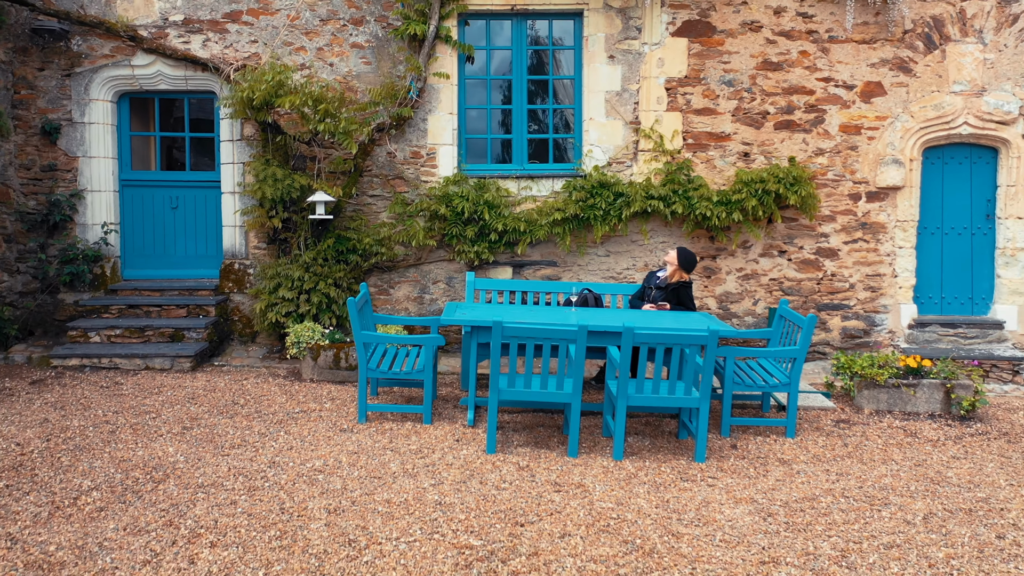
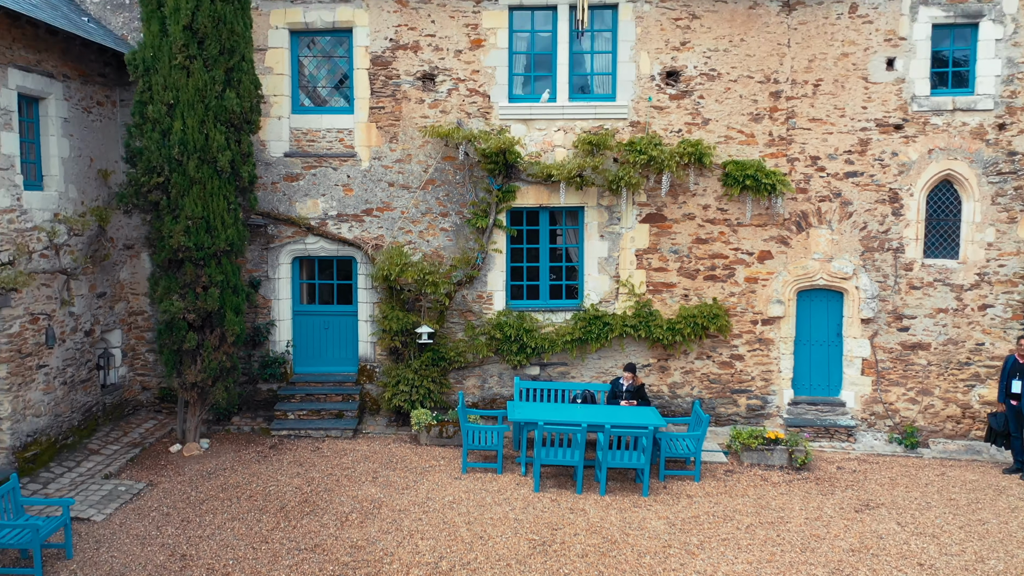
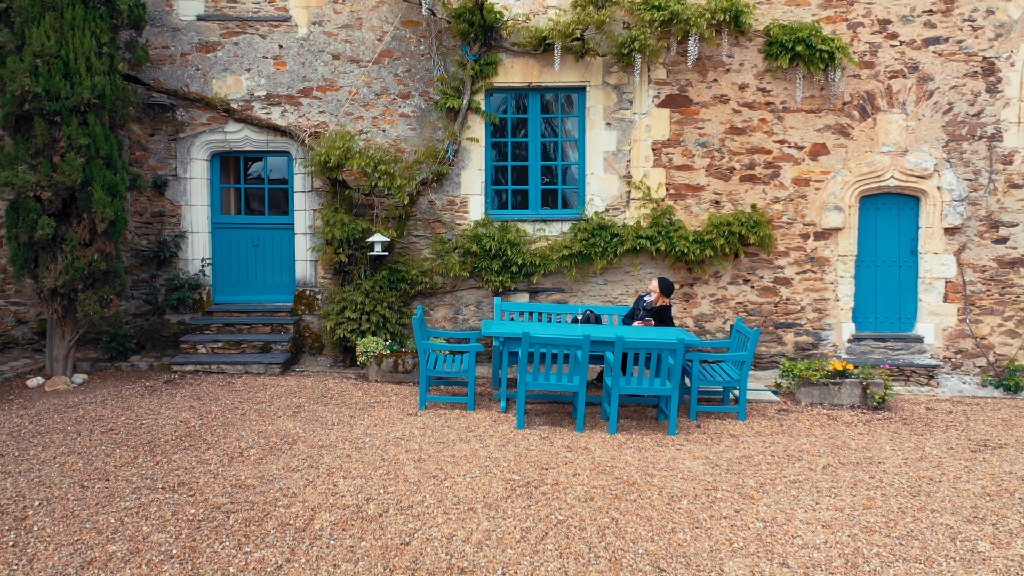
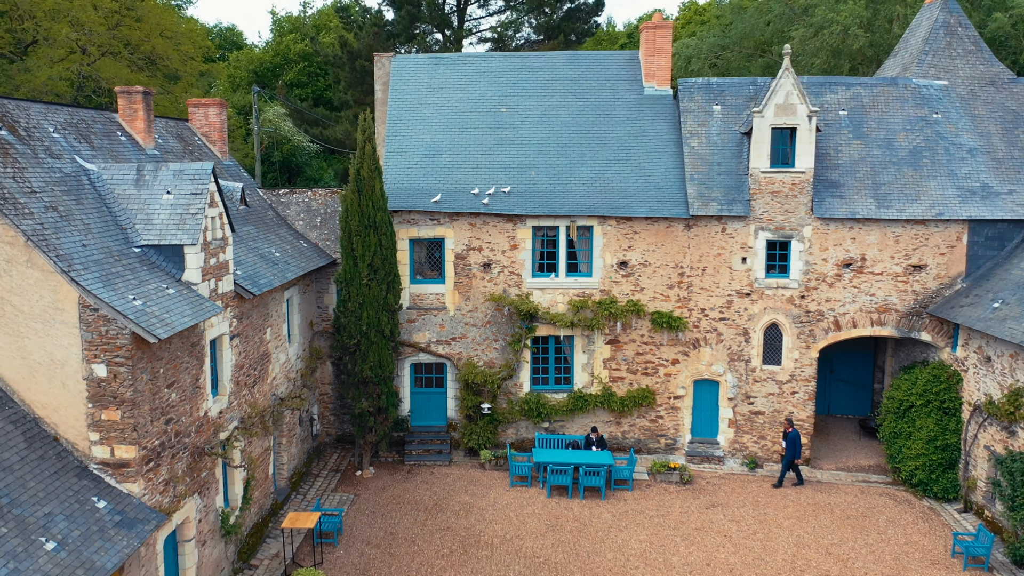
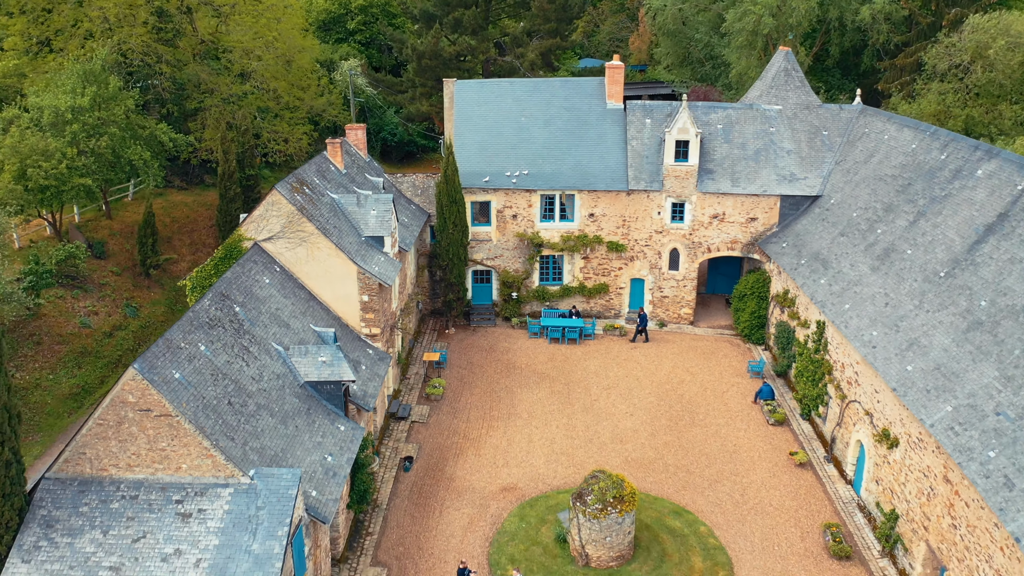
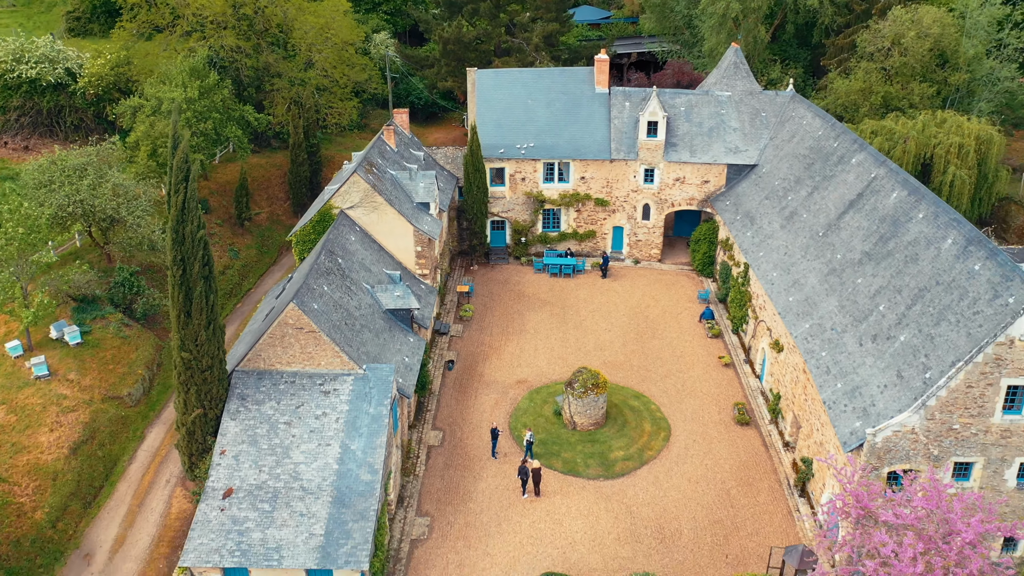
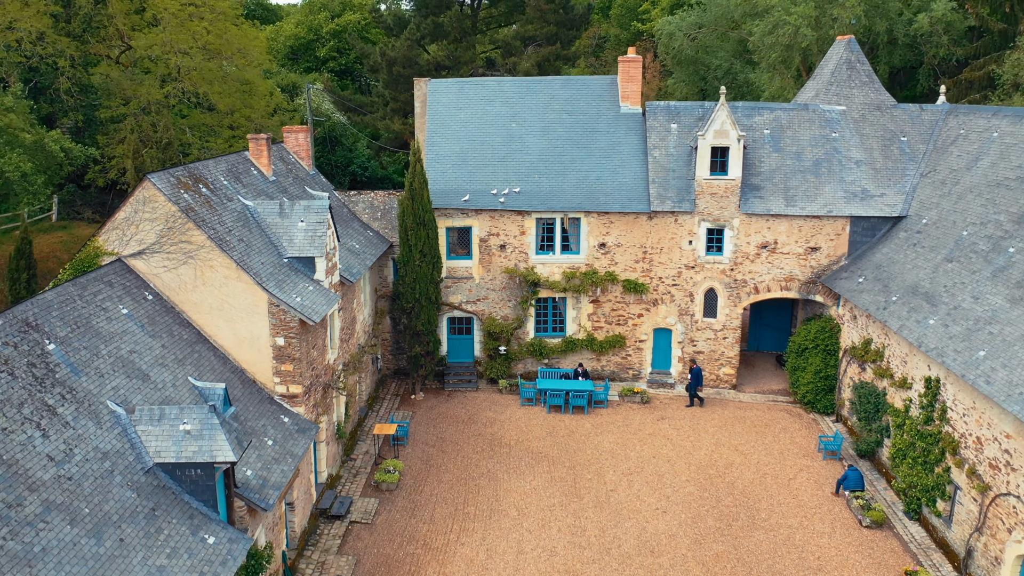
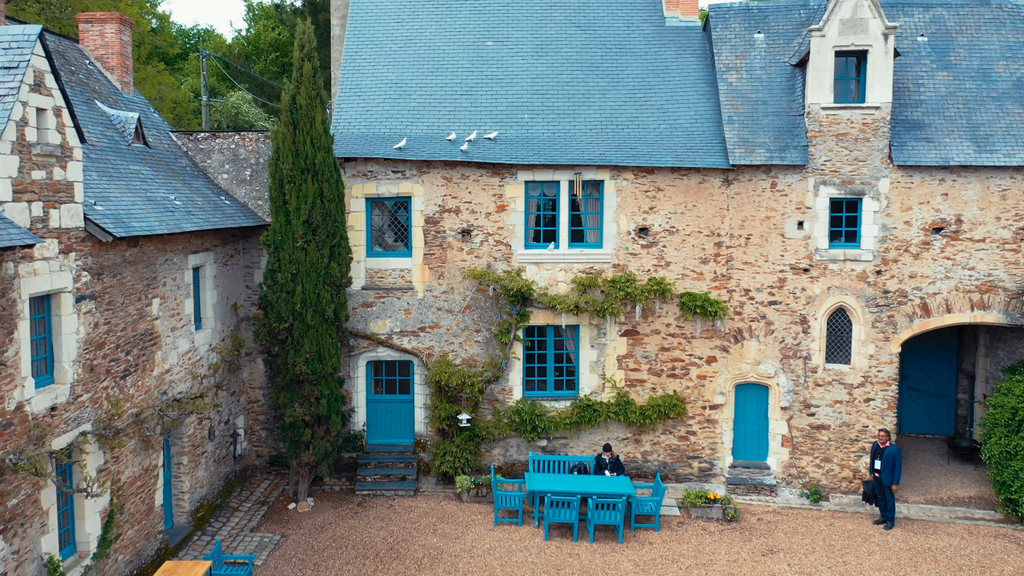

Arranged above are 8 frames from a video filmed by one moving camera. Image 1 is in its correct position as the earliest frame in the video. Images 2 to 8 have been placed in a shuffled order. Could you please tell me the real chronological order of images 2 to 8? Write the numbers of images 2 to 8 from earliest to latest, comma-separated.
3, 2, 8, 4, 7, 5, 6
